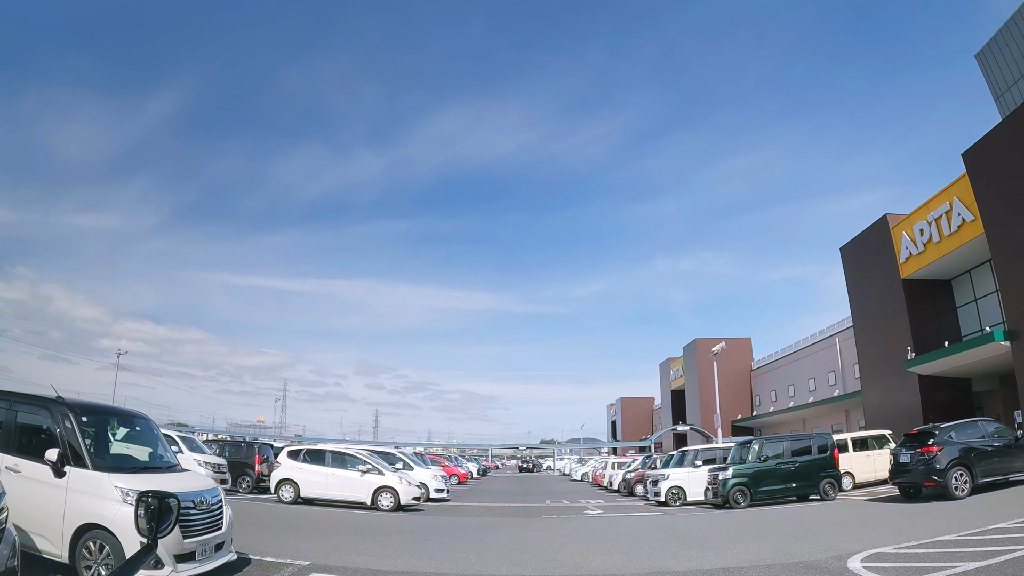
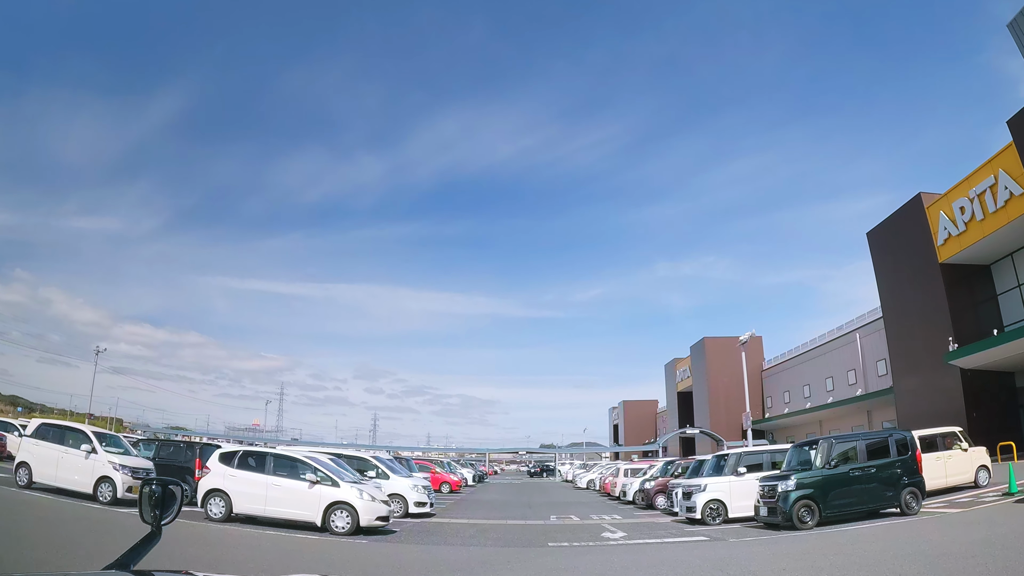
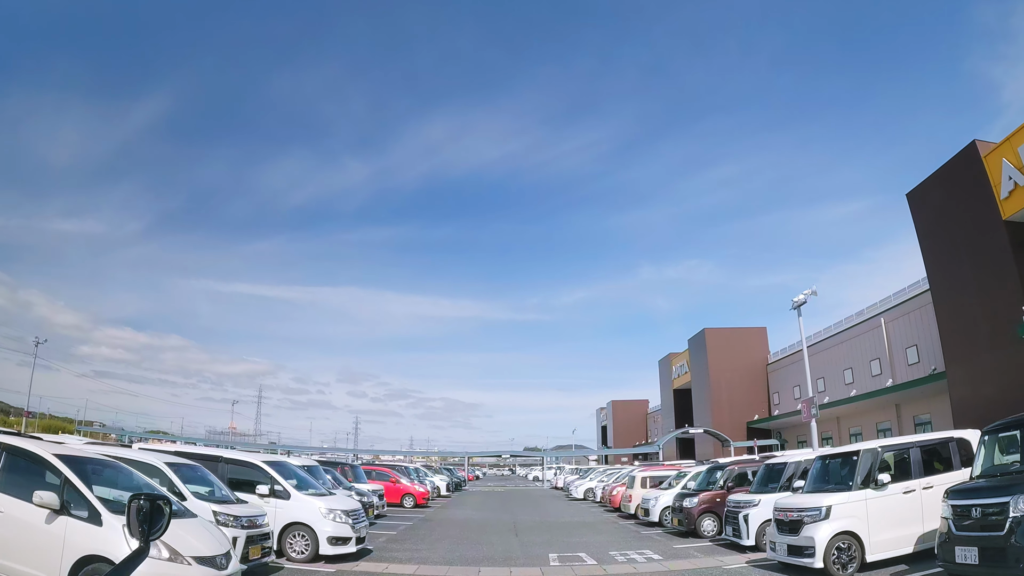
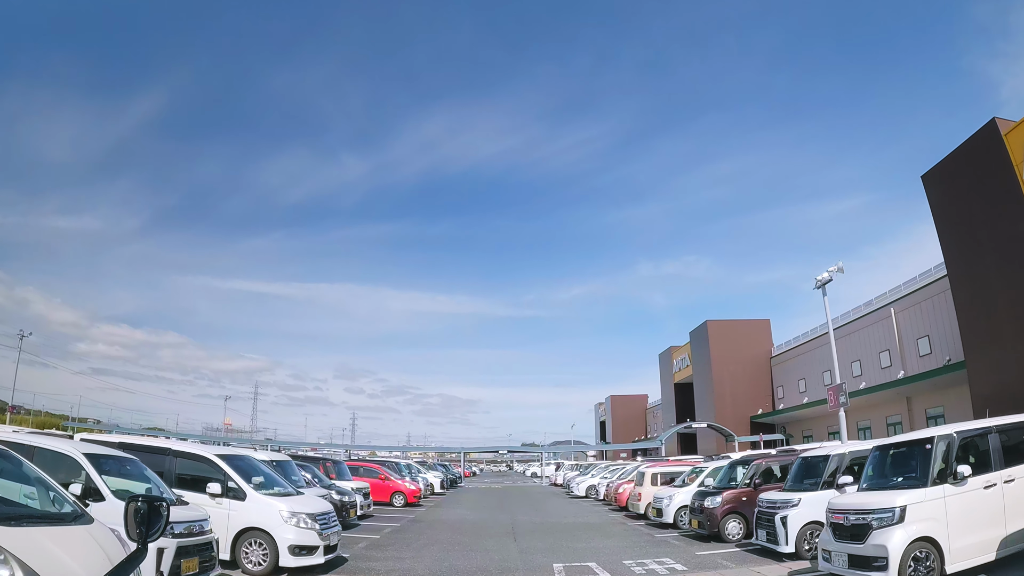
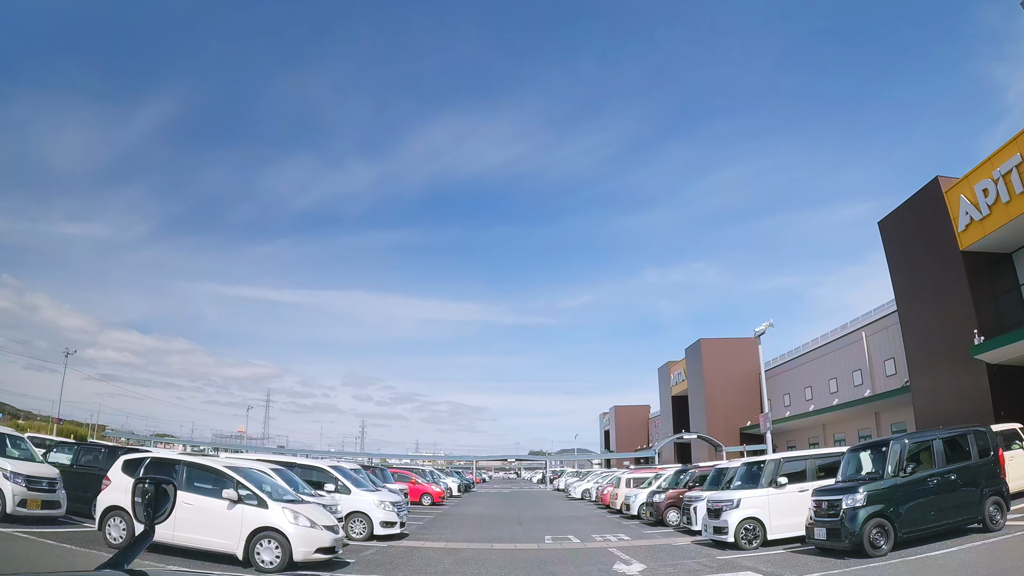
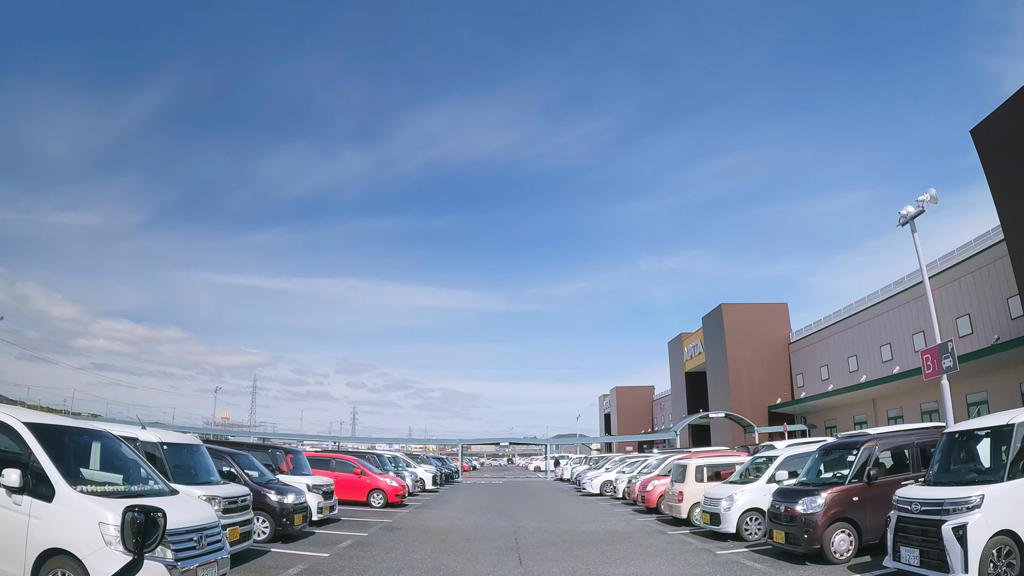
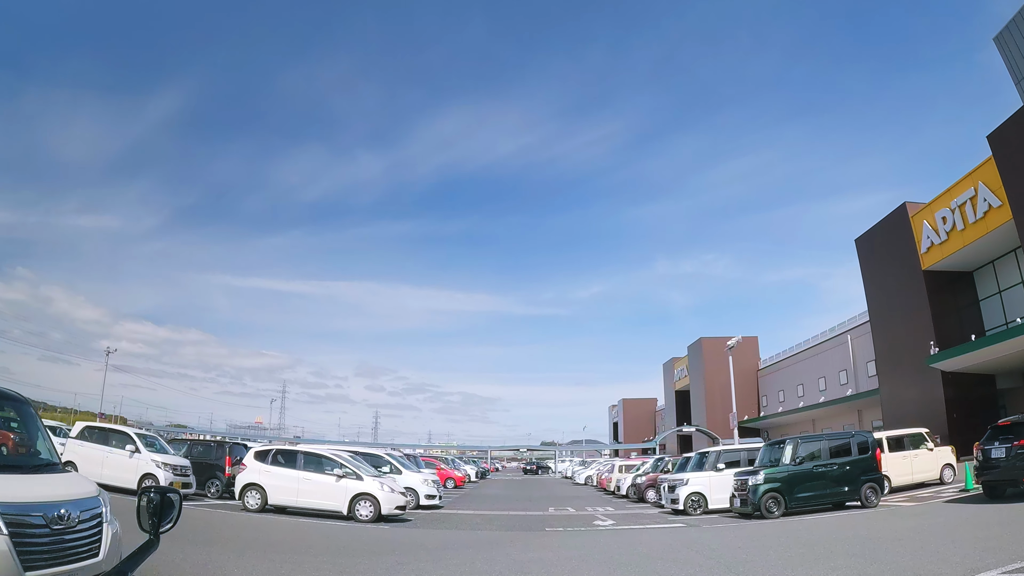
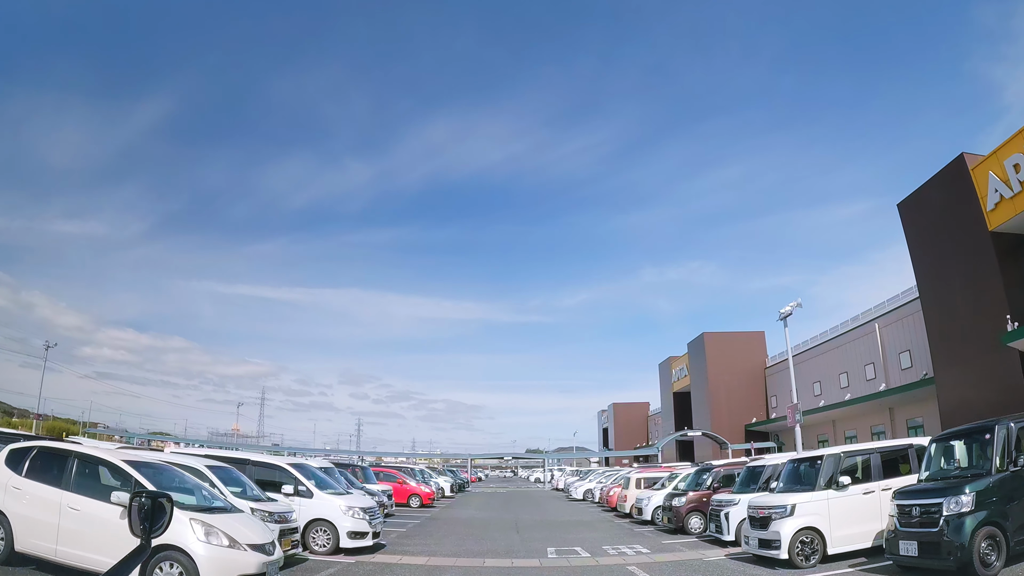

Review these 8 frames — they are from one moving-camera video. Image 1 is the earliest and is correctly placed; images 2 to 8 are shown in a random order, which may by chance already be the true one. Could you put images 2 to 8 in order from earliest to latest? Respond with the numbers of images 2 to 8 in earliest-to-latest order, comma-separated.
7, 2, 5, 8, 3, 4, 6
